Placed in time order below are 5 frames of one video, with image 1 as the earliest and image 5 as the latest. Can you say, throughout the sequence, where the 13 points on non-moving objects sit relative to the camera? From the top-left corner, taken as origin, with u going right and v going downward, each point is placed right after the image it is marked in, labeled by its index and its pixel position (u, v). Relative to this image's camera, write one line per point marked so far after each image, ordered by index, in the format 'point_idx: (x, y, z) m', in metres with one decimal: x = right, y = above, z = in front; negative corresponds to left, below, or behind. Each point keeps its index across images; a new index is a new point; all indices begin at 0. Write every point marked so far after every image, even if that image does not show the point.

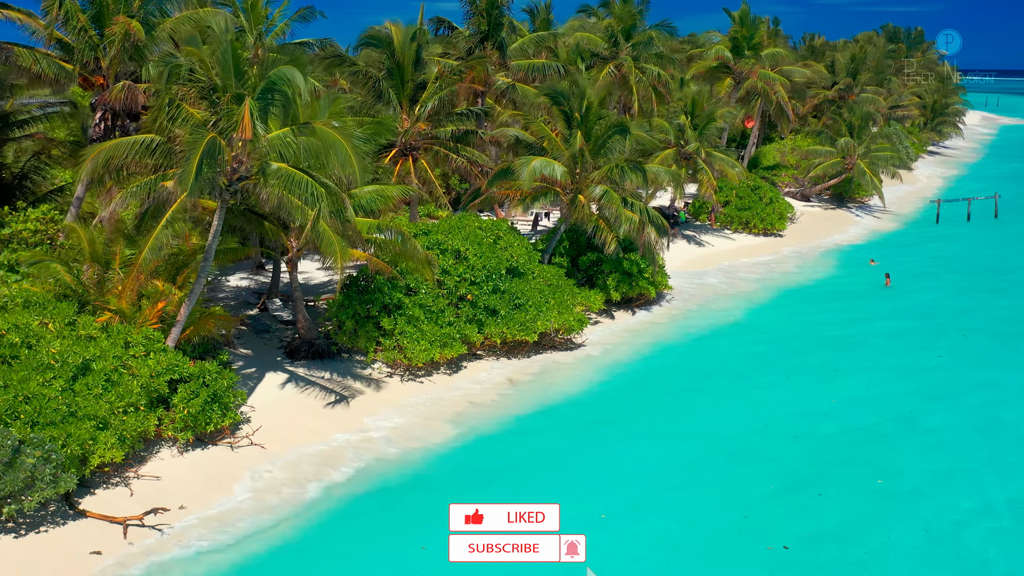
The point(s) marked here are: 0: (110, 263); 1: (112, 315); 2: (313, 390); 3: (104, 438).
0: (-8.5, +0.5, +15.3) m
1: (-8.0, -0.5, +14.5) m
2: (-4.6, -2.4, +17.4) m
3: (-6.8, -2.4, +11.8) m
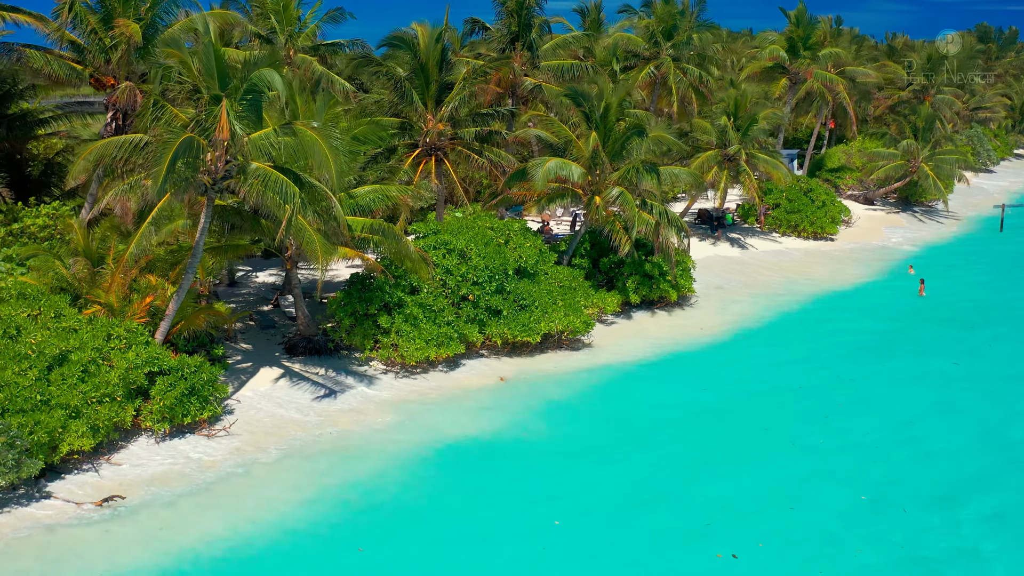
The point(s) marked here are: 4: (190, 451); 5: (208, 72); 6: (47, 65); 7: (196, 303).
0: (-8.9, +0.6, +15.8) m
1: (-8.5, -0.4, +15.0) m
2: (-5.0, -2.3, +17.7) m
3: (-7.4, -2.3, +12.2) m
4: (-6.4, -3.1, +14.2) m
5: (-5.5, +3.9, +13.3) m
6: (-12.6, +6.1, +19.9) m
7: (-7.5, -0.4, +17.4) m
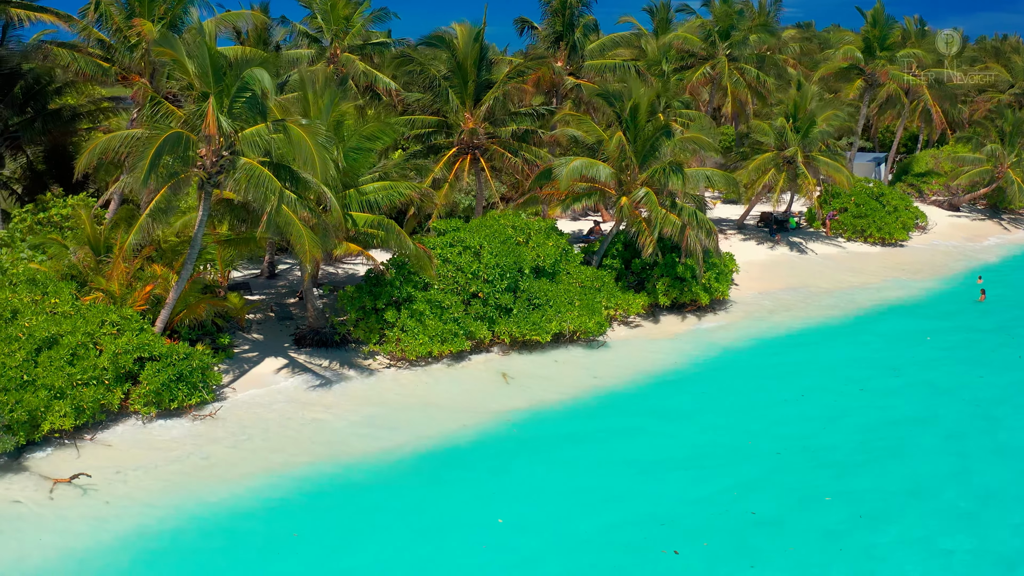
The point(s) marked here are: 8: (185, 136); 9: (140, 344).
0: (-9.2, +0.9, +16.5) m
1: (-8.8, -0.2, +15.7) m
2: (-5.2, -2.2, +18.2) m
3: (-8.0, -2.1, +12.8) m
4: (-6.8, -2.9, +14.7) m
5: (-5.9, +4.1, +13.8) m
6: (-12.5, +6.4, +20.9) m
7: (-7.6, -0.1, +18.0) m
8: (-6.0, +2.8, +13.5) m
9: (-7.2, -1.1, +14.1) m
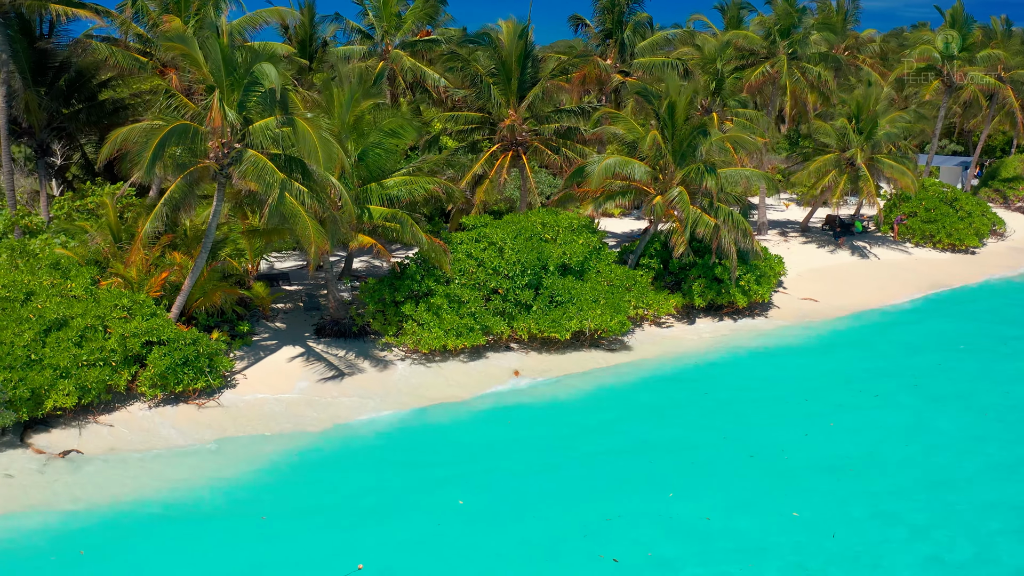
0: (-9.0, +1.2, +17.2) m
1: (-8.7, +0.2, +16.3) m
2: (-5.0, -1.9, +18.5) m
3: (-8.2, -1.8, +13.4) m
4: (-6.9, -2.7, +15.2) m
5: (-5.8, +4.4, +14.2) m
6: (-11.8, +6.9, +21.7) m
7: (-7.4, +0.2, +18.5) m
8: (-6.0, +3.0, +13.9) m
9: (-7.2, -0.8, +14.6) m
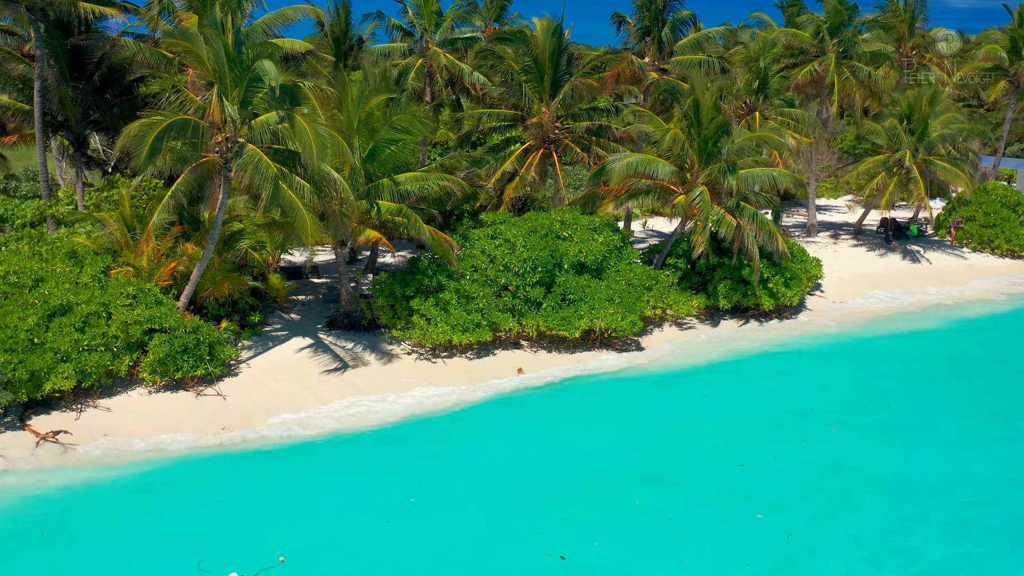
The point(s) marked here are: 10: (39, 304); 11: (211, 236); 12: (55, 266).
0: (-9.0, +1.5, +17.8) m
1: (-8.8, +0.4, +16.9) m
2: (-5.0, -1.7, +18.9) m
3: (-8.5, -1.6, +14.0) m
4: (-7.1, -2.5, +15.7) m
5: (-5.9, +4.5, +14.6) m
6: (-11.5, +7.2, +22.5) m
7: (-7.3, +0.4, +19.1) m
8: (-6.2, +3.2, +14.4) m
9: (-7.4, -0.6, +15.2) m
10: (-9.2, -0.3, +14.5) m
11: (-7.1, +1.2, +17.3) m
12: (-9.5, +0.4, +15.5) m
